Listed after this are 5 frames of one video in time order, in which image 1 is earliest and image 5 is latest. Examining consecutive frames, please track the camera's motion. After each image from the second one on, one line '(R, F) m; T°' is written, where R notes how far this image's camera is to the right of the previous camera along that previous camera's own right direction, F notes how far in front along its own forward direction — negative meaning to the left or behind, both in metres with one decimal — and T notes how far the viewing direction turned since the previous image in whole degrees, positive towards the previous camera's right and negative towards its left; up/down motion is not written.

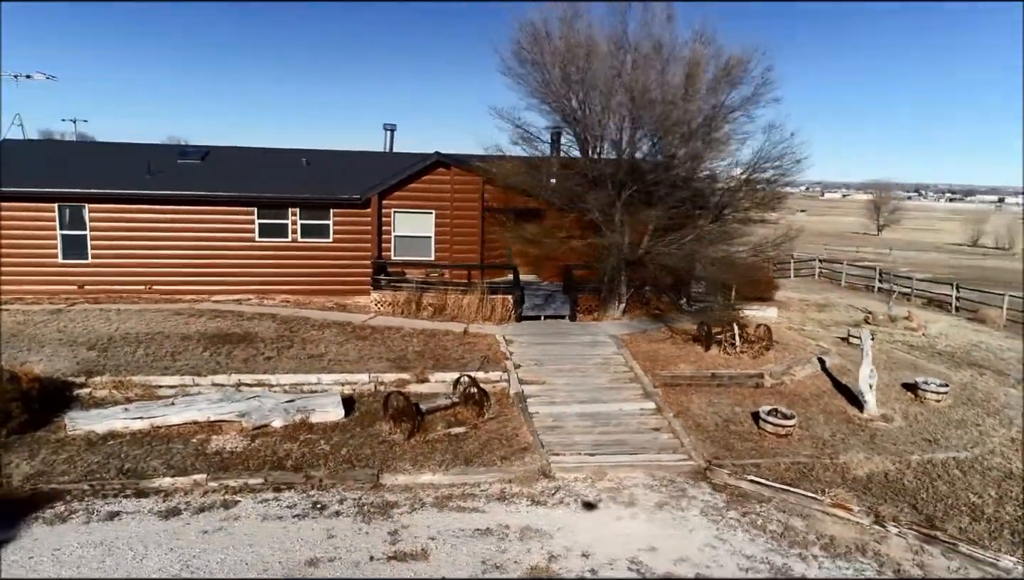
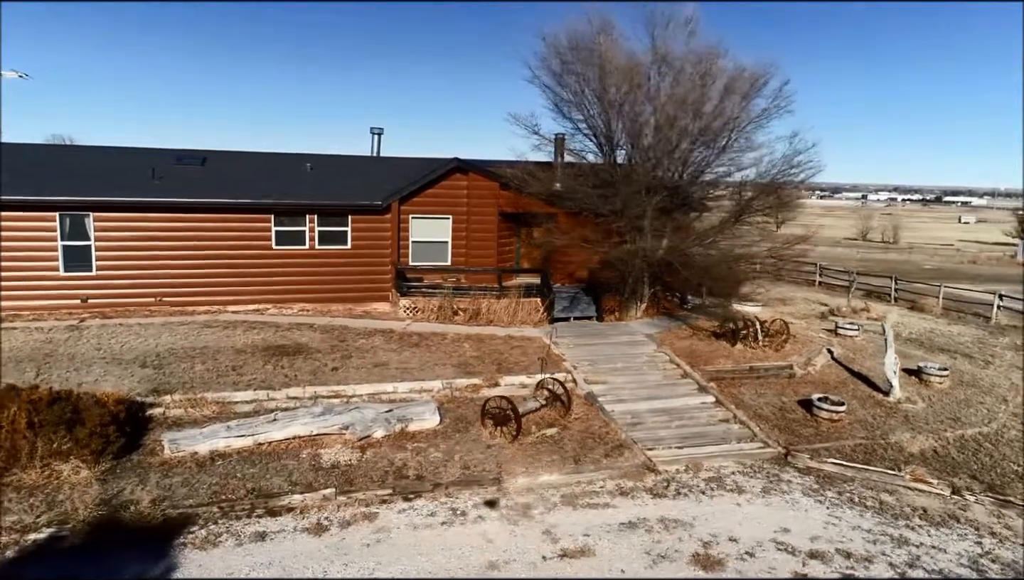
(-2.3, -0.1) m; +8°
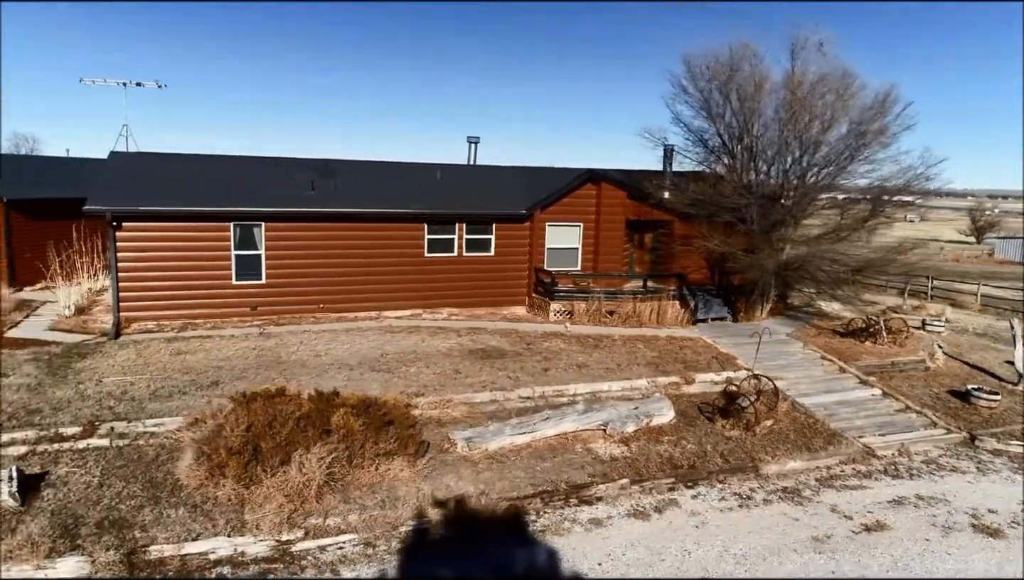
(-3.6, -0.6) m; +4°
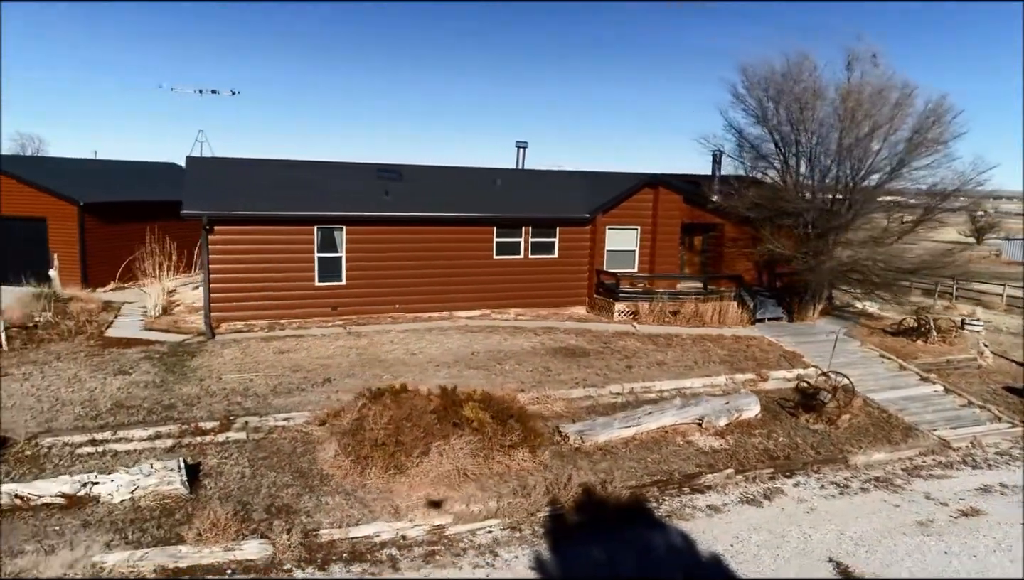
(-1.4, -0.5) m; +1°
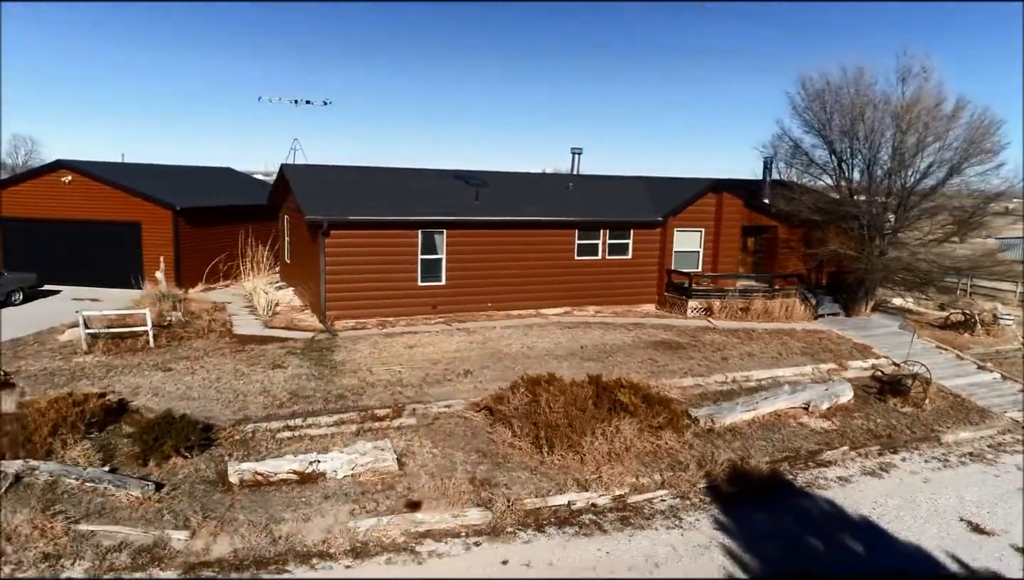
(-2.1, -0.9) m; +2°
